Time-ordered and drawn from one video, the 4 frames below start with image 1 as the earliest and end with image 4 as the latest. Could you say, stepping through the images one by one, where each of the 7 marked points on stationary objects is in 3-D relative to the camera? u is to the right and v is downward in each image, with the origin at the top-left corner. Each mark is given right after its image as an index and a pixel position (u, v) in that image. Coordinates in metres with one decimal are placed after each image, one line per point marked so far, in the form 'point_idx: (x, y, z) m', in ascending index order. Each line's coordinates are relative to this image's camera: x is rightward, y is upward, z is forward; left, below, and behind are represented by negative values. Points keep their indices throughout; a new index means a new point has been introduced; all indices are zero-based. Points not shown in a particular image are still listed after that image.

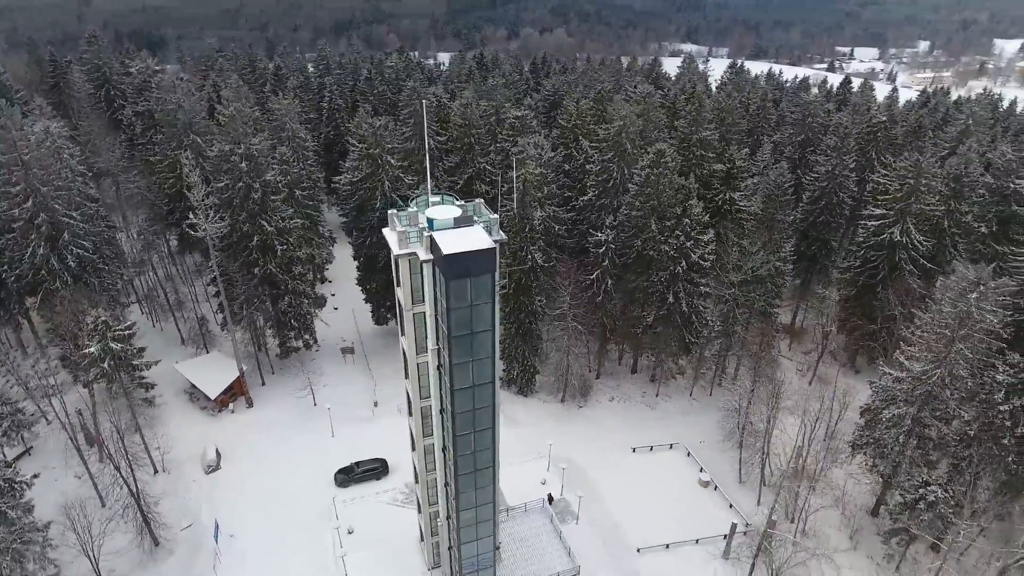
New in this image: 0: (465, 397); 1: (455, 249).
0: (-1.1, -2.8, +16.4) m
1: (-1.2, +0.9, +14.3) m
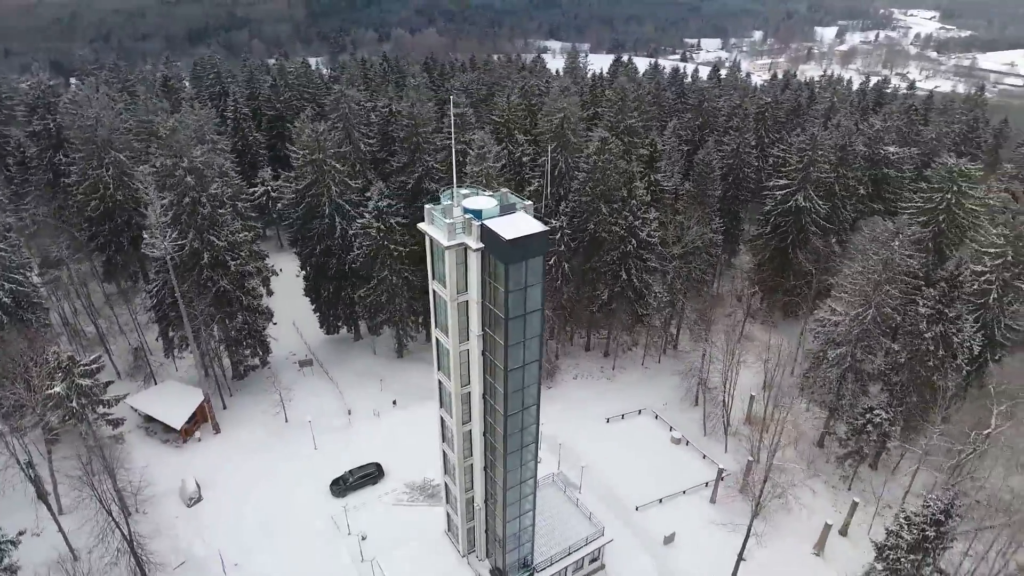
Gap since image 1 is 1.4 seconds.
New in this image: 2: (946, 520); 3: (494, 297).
0: (+0.1, -2.4, +17.2) m
1: (0.0, +1.3, +15.1) m
2: (+10.7, -5.7, +15.9) m
3: (-0.4, -0.2, +16.4) m
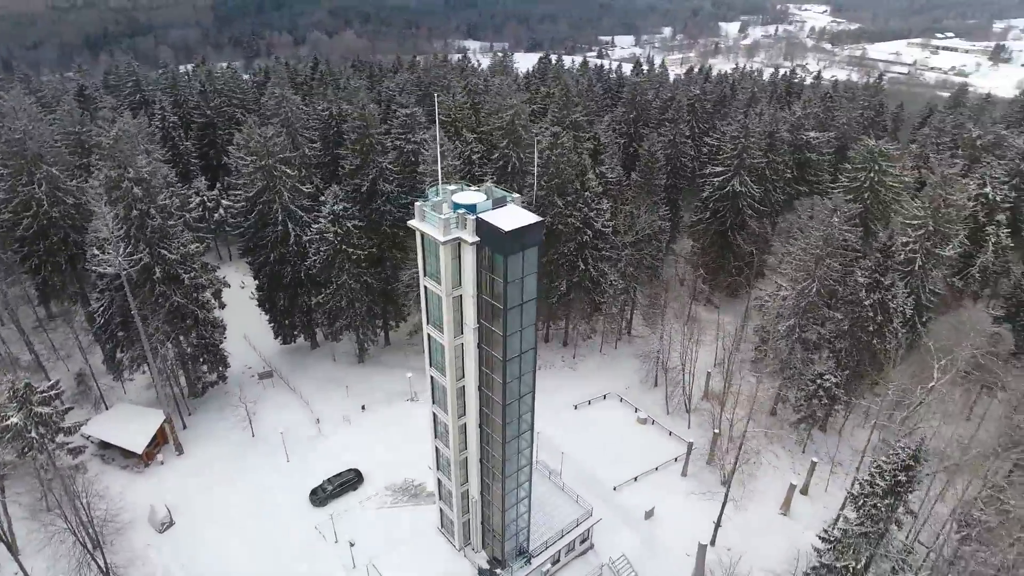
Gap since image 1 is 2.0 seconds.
0: (+0.1, -2.2, +17.6) m
1: (0.0, +1.5, +15.5) m
2: (+10.8, -4.8, +17.5) m
3: (-0.5, 0.0, +16.7) m
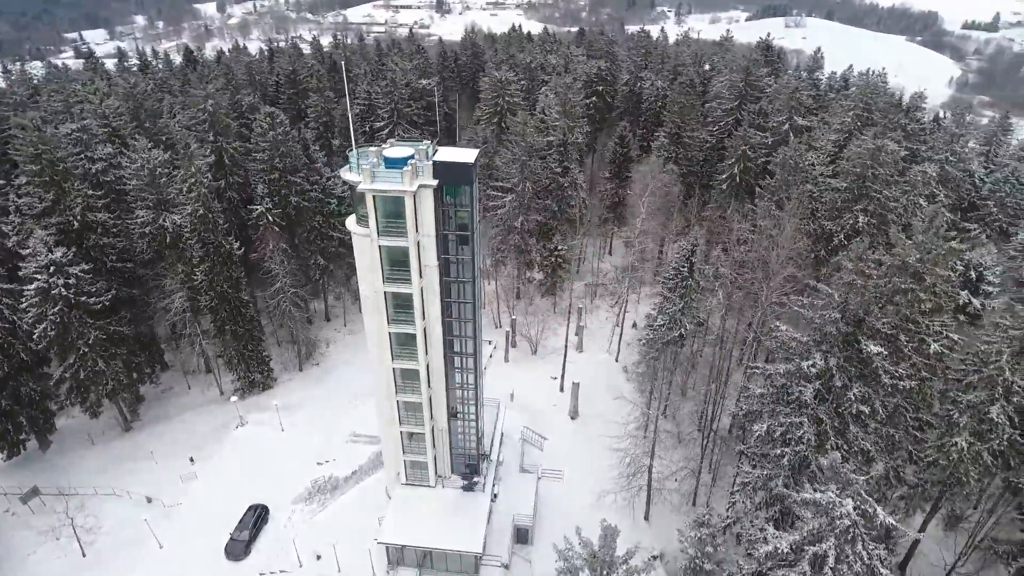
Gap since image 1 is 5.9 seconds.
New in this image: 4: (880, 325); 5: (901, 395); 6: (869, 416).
0: (-1.3, +0.1, +20.4) m
1: (-1.3, +3.6, +18.1) m
2: (+7.5, +1.5, +27.0) m
3: (-1.9, +1.9, +19.0) m
4: (+10.6, -1.1, +18.7) m
5: (+11.8, -3.2, +19.6) m
6: (+10.4, -3.7, +18.8) m
